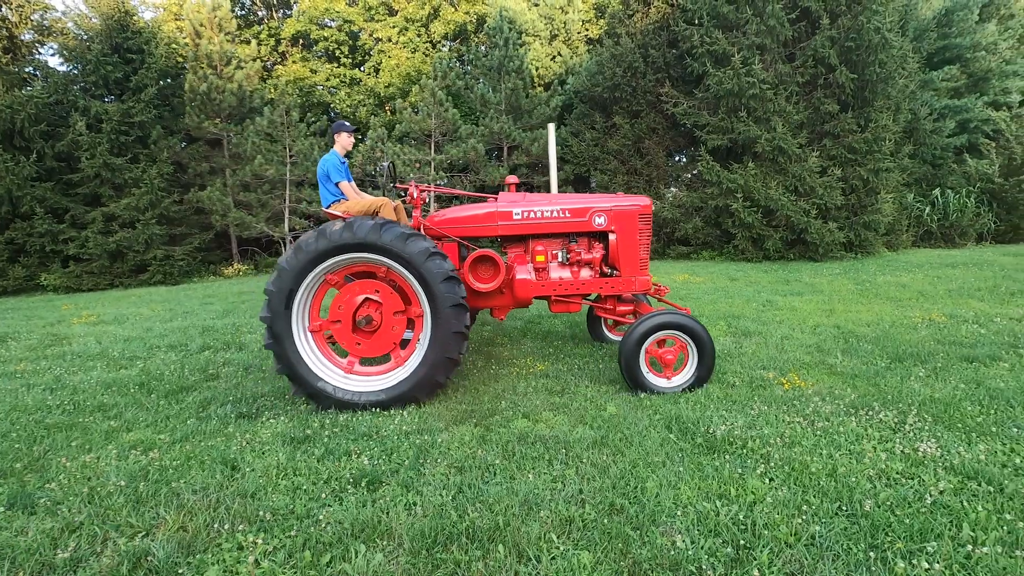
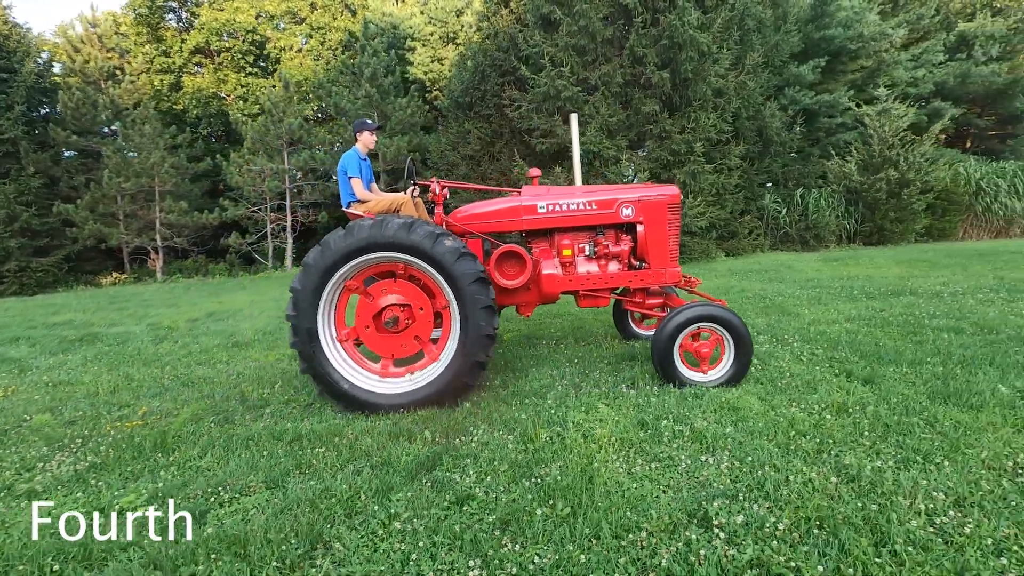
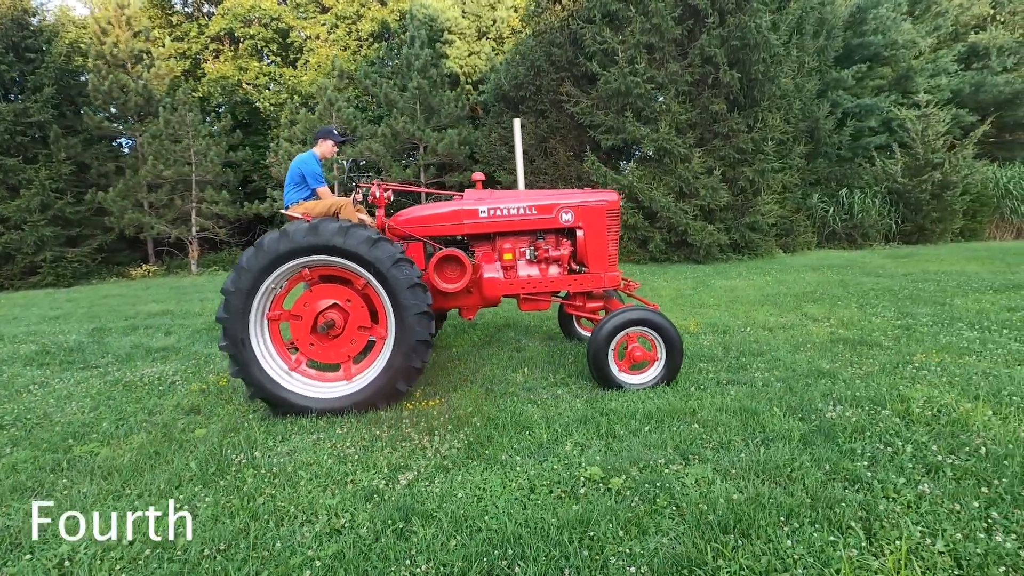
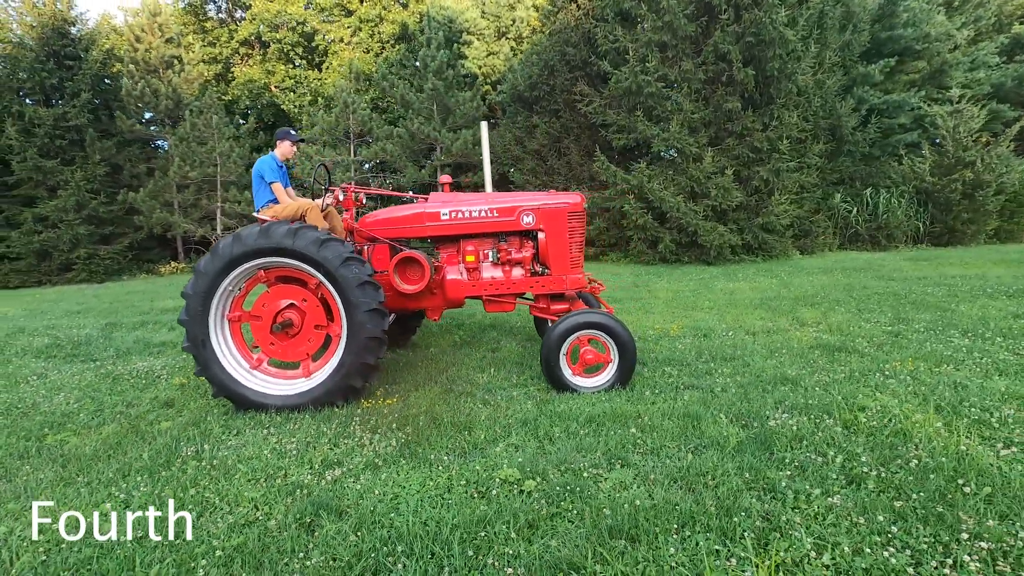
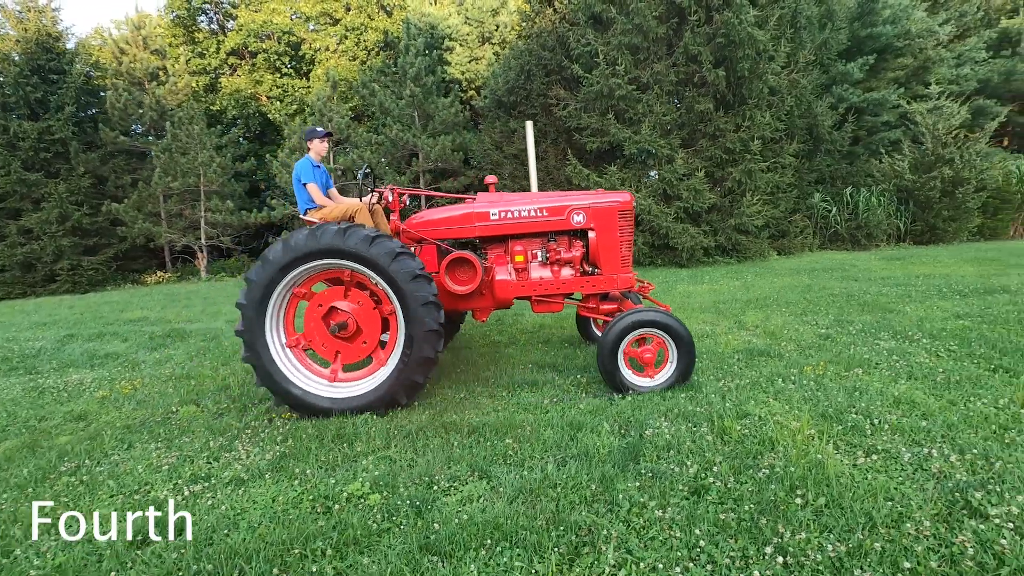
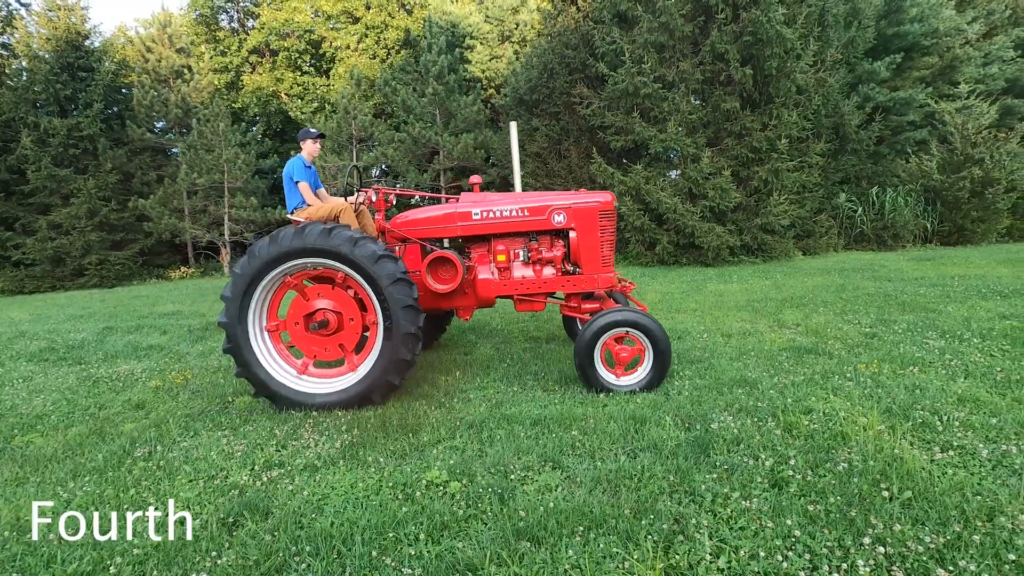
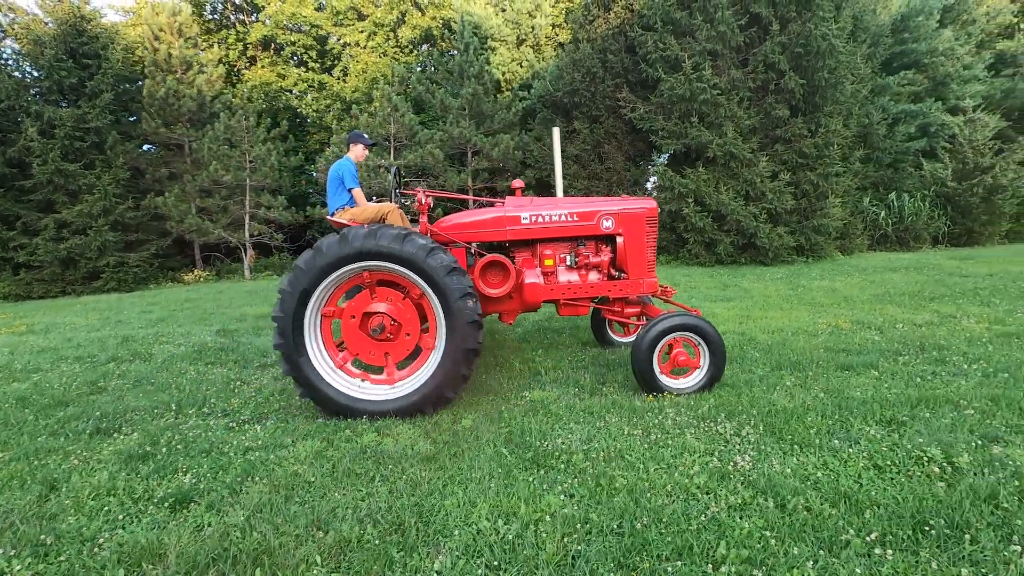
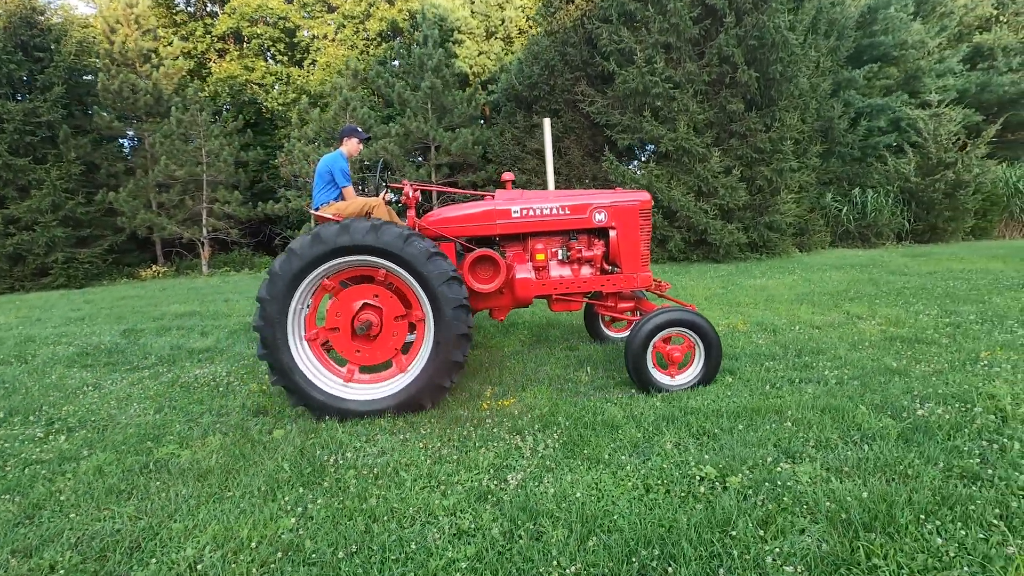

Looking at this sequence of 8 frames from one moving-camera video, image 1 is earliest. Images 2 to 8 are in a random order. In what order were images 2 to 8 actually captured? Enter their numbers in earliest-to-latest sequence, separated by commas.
7, 8, 3, 4, 6, 5, 2
